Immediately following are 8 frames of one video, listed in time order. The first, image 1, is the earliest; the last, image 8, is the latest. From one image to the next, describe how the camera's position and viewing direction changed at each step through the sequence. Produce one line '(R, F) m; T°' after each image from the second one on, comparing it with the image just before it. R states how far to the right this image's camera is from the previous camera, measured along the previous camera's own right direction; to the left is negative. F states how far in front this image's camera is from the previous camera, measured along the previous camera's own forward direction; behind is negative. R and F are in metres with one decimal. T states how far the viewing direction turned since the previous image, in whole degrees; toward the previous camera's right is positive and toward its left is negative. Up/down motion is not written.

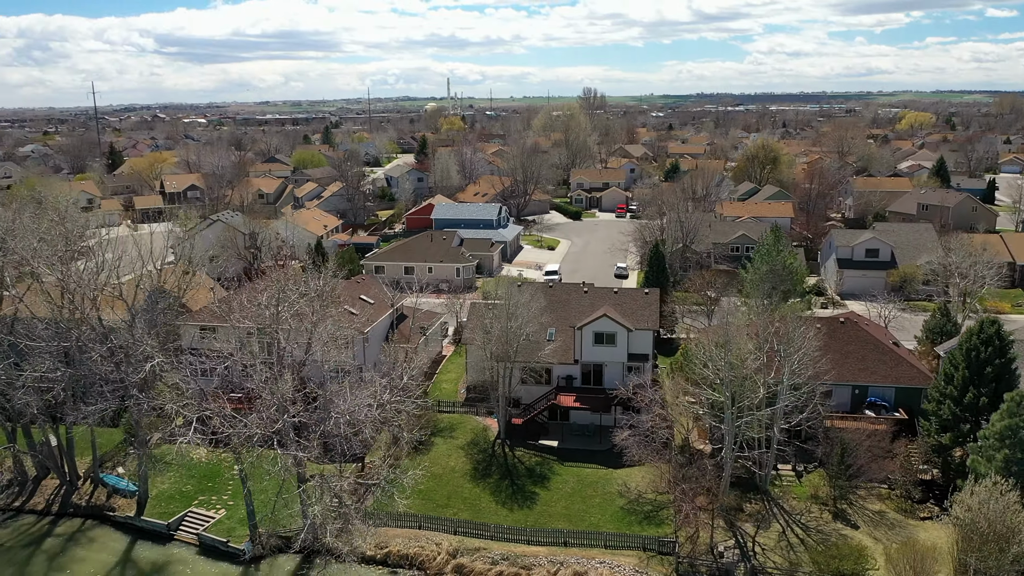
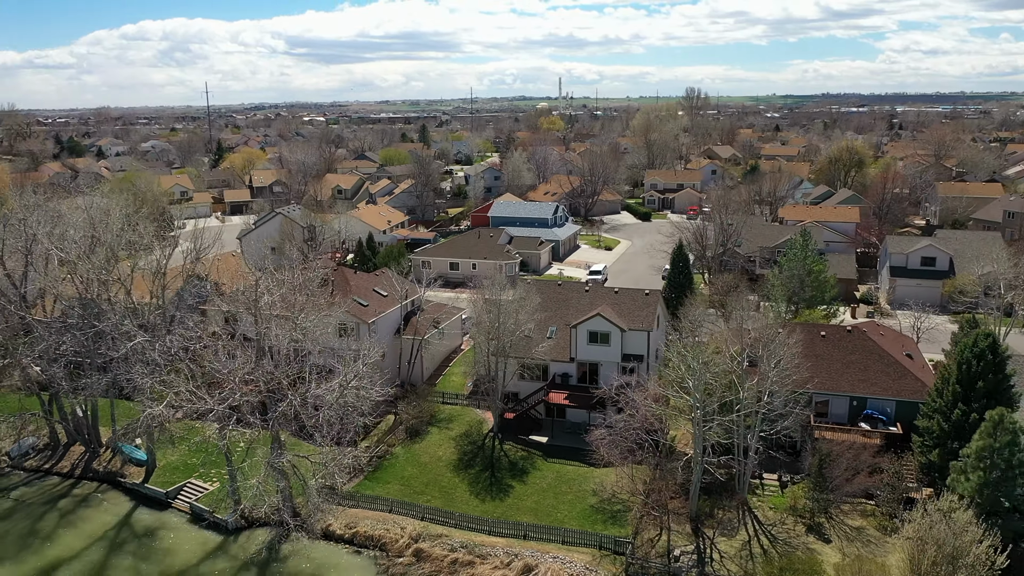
(+3.9, -0.2) m; -8°
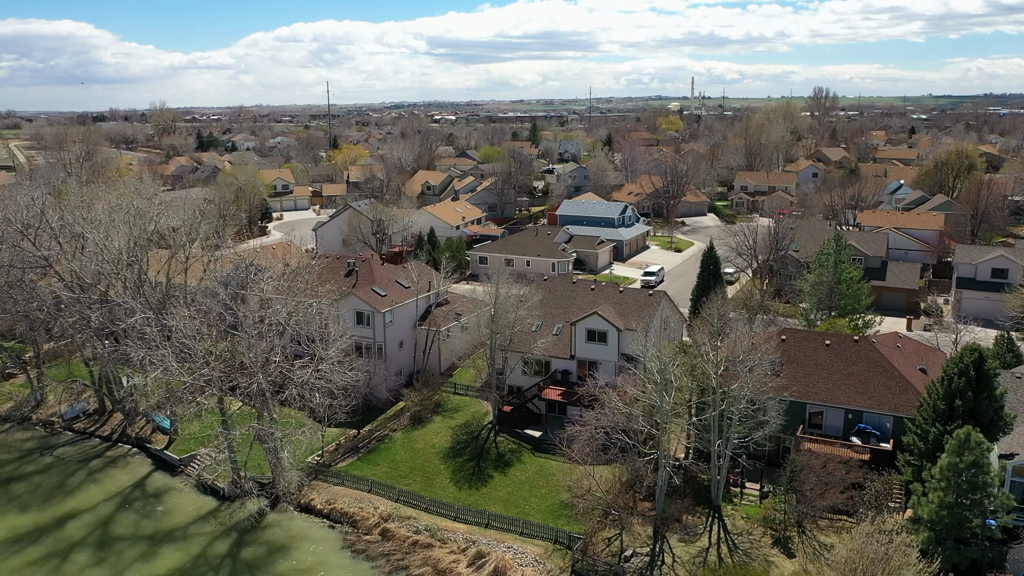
(+4.4, -0.2) m; -9°
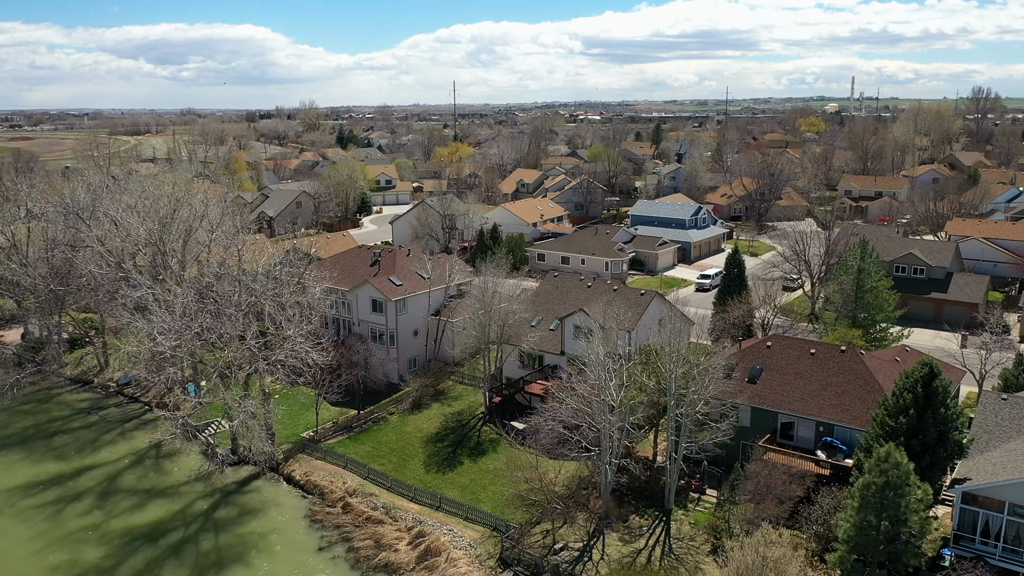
(+5.4, -0.1) m; -10°
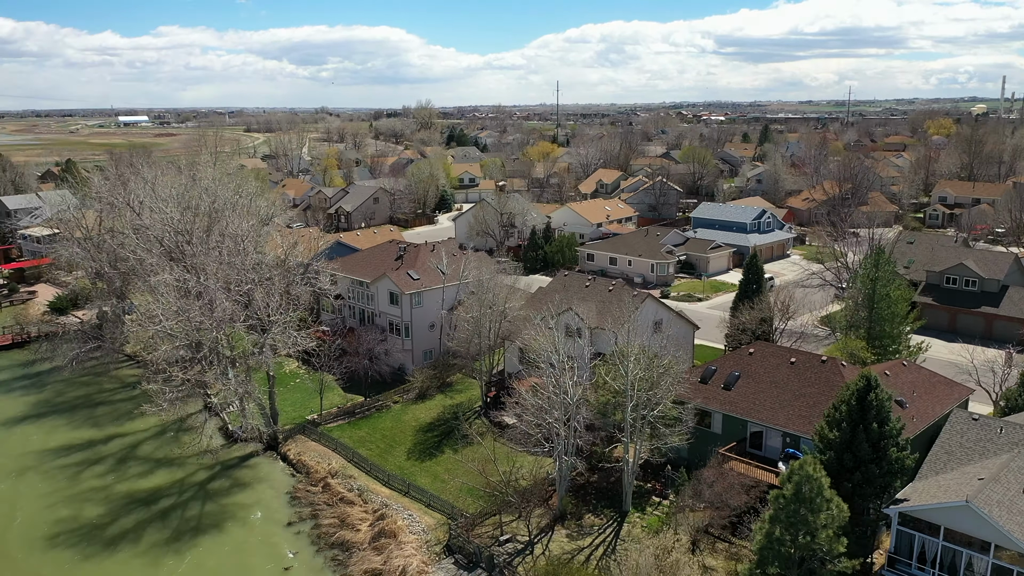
(+4.5, -0.2) m; -9°
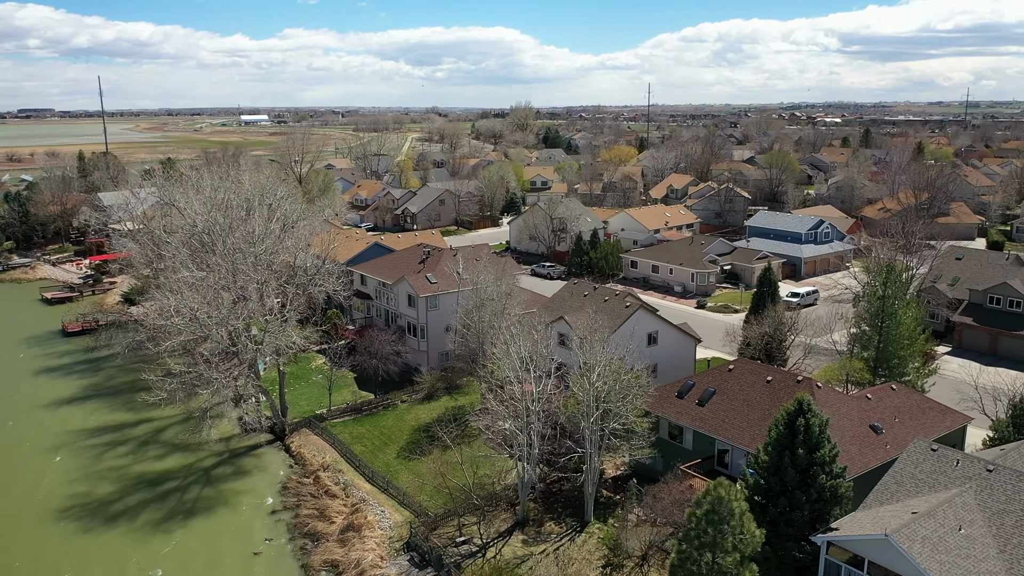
(+4.0, -0.3) m; -8°
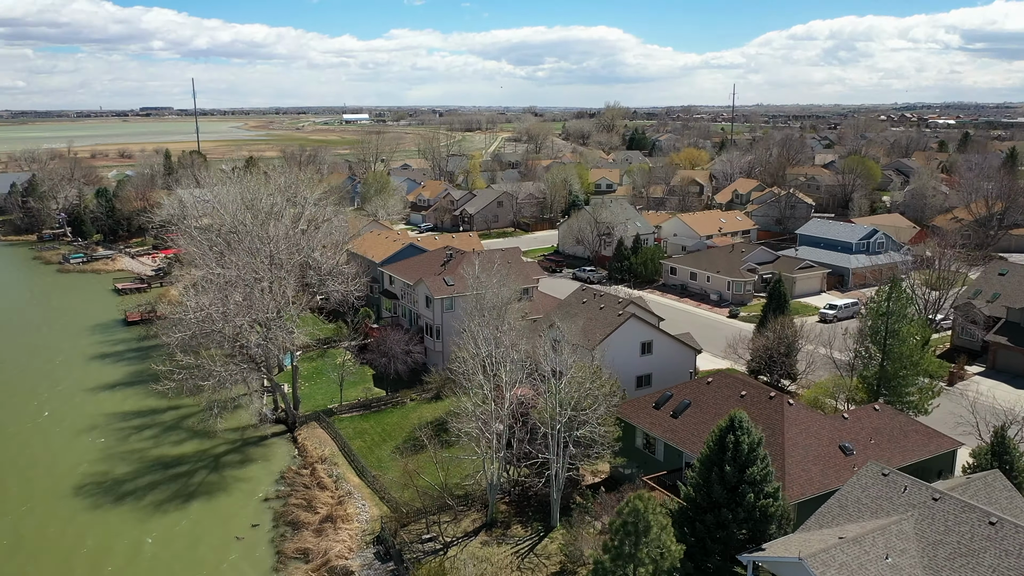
(+3.6, -0.3) m; -7°
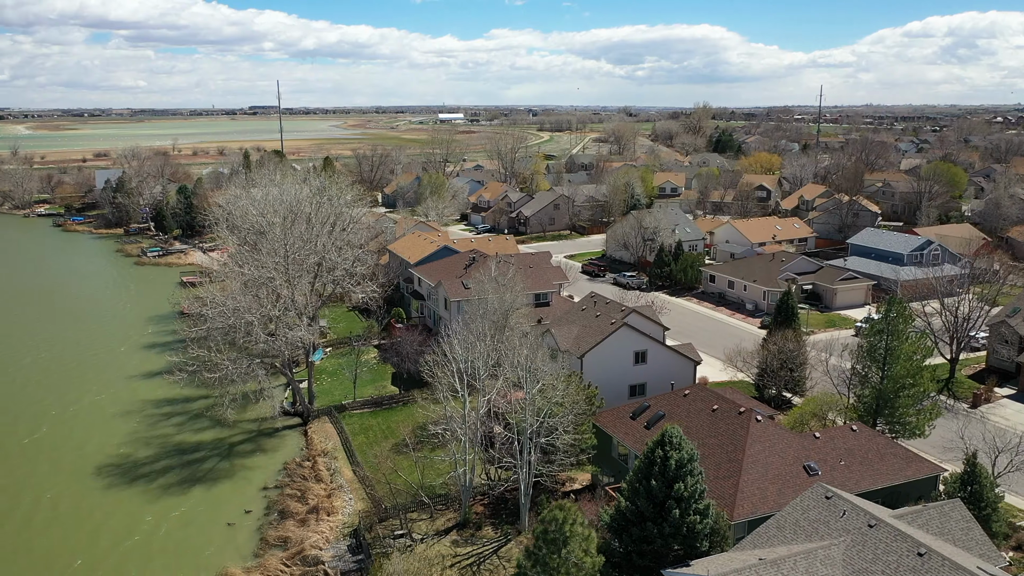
(+3.5, -0.3) m; -7°
